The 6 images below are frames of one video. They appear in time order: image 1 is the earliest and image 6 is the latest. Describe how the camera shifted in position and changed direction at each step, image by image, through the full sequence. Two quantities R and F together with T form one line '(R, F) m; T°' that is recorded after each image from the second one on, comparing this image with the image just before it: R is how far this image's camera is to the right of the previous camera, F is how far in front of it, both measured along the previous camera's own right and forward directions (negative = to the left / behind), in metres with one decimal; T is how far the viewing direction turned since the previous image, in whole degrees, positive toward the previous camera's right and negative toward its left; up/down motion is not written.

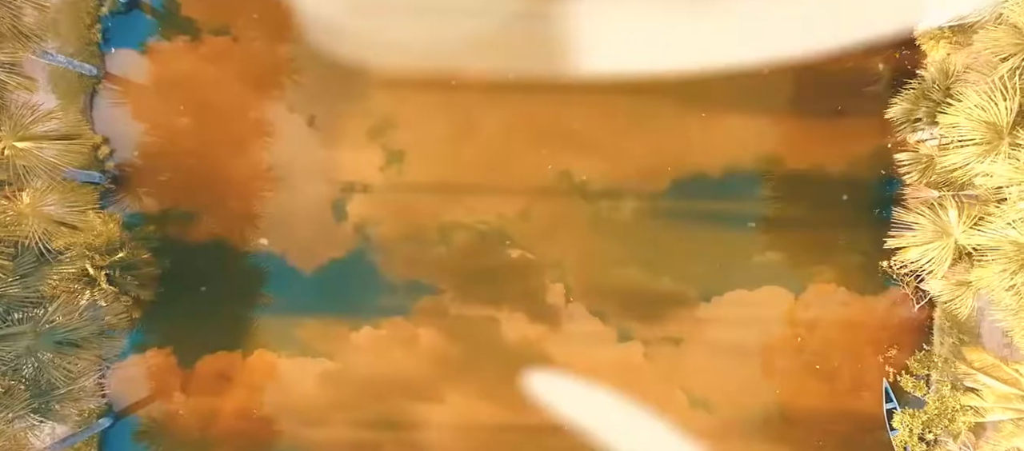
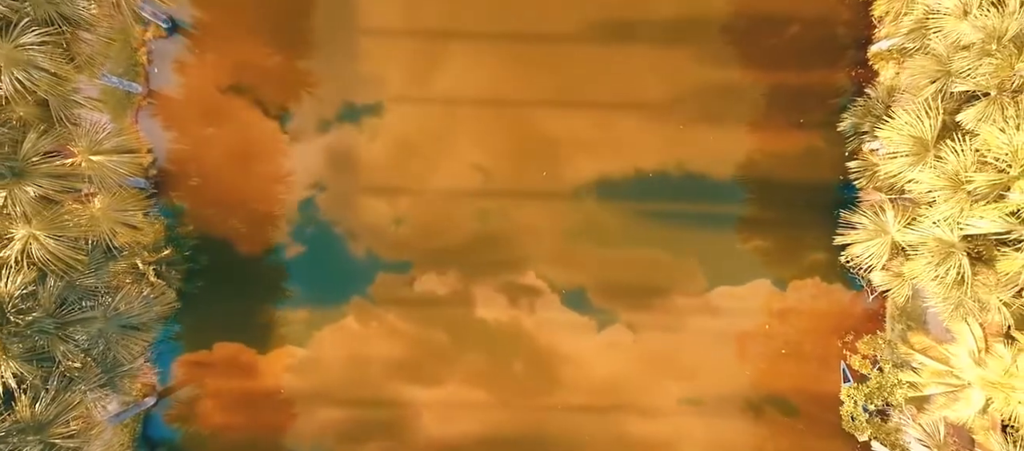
(0.0, -1.0) m; 0°
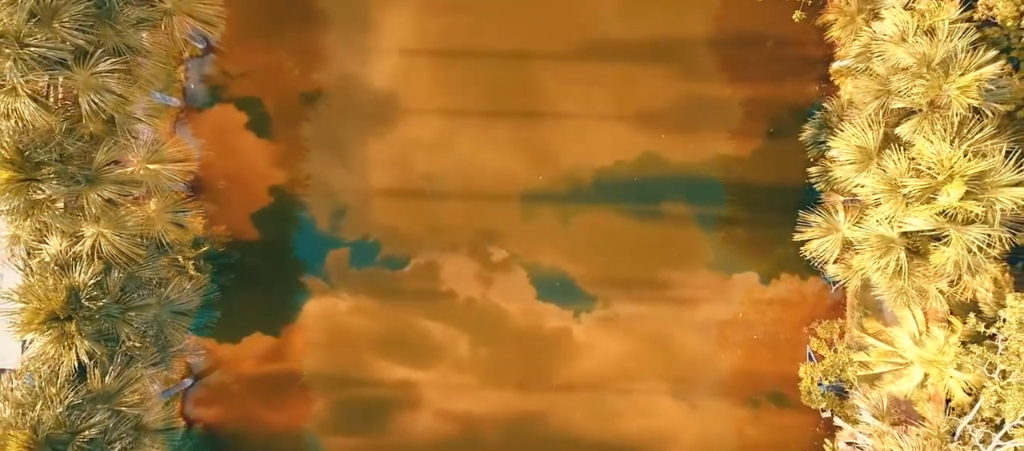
(0.0, -1.1) m; 0°
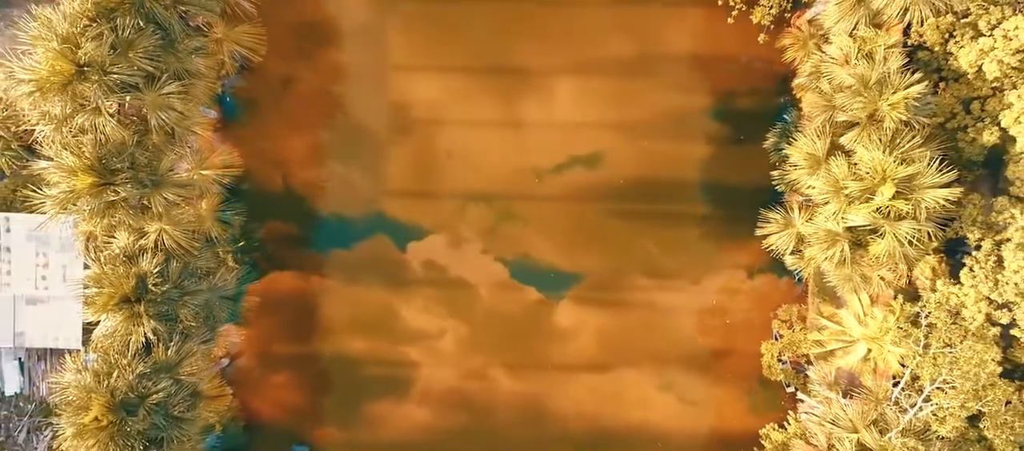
(0.0, -1.4) m; 0°
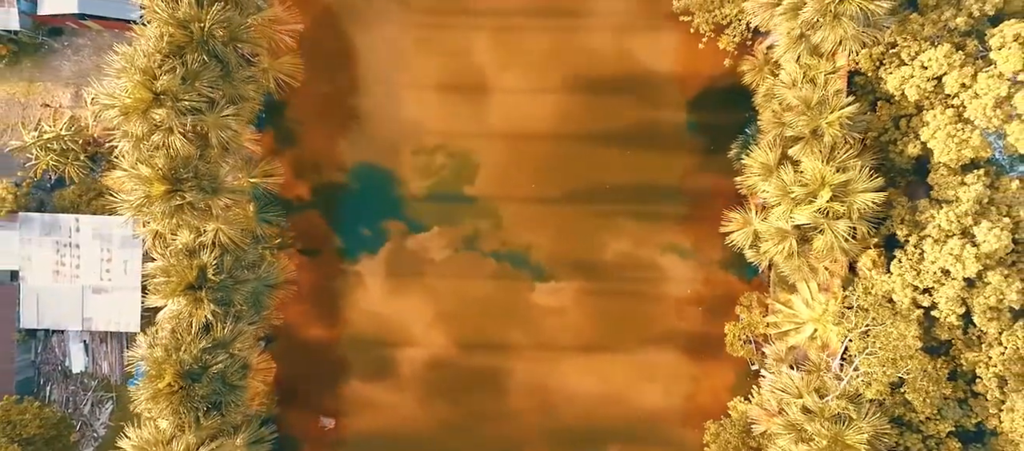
(0.0, -1.7) m; 0°
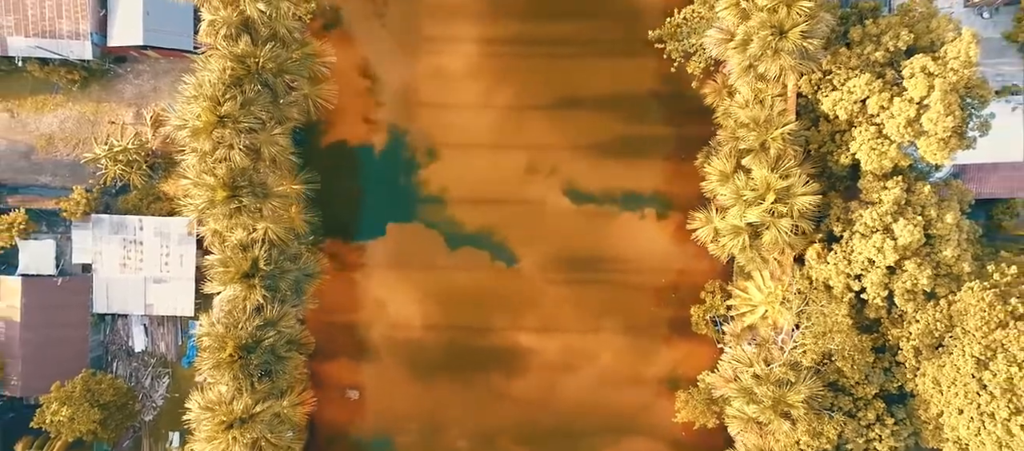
(0.0, -2.2) m; 0°
